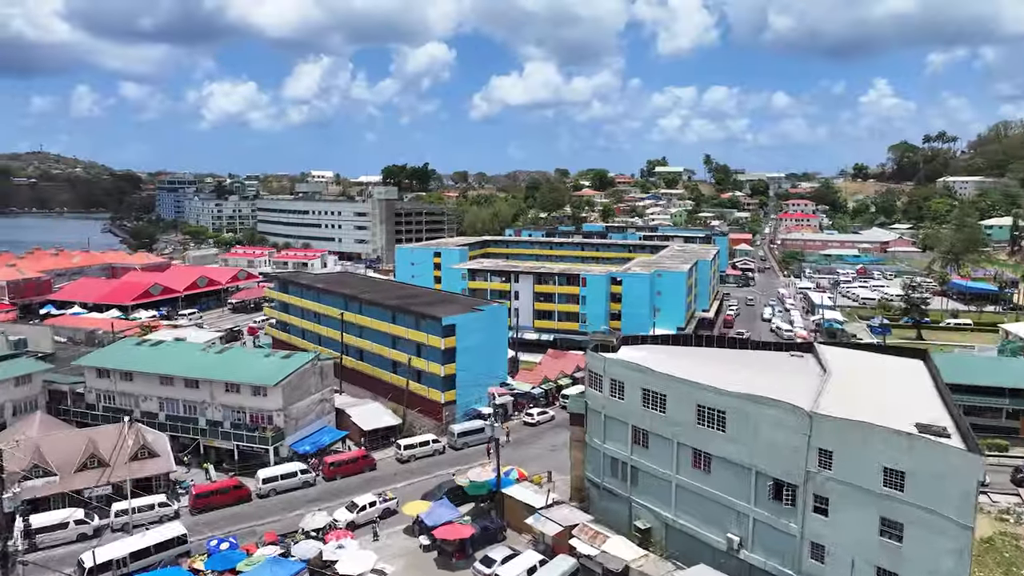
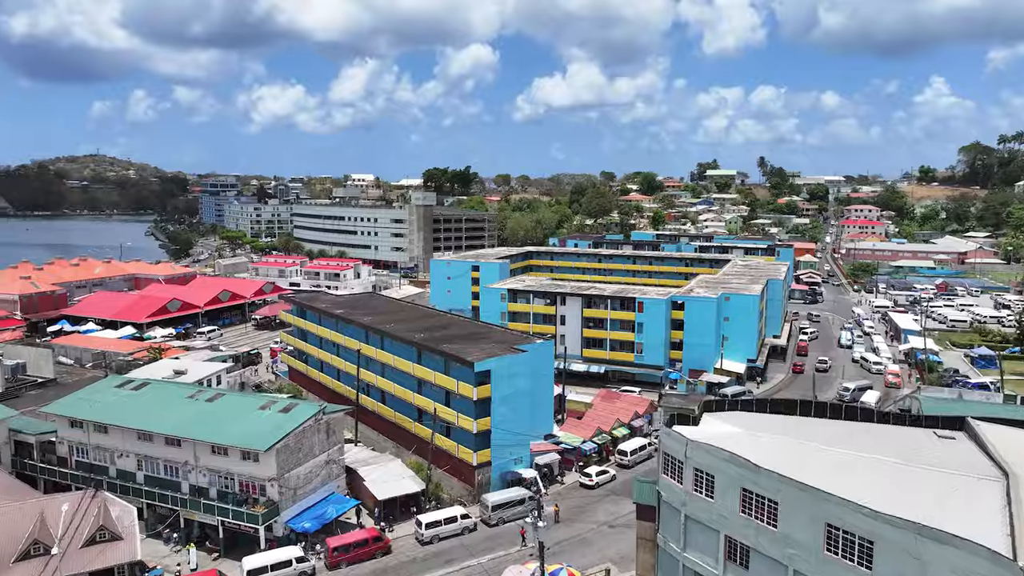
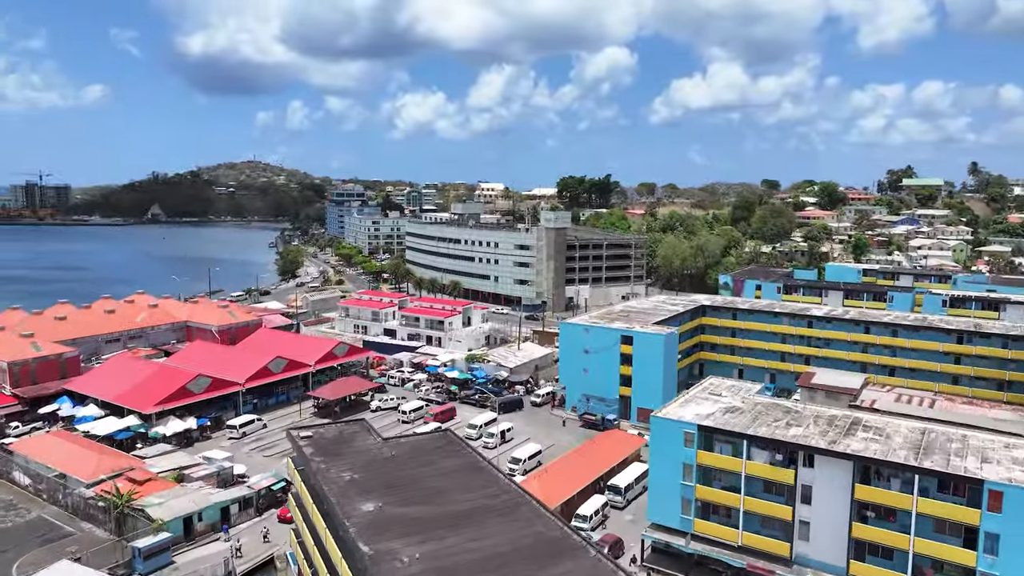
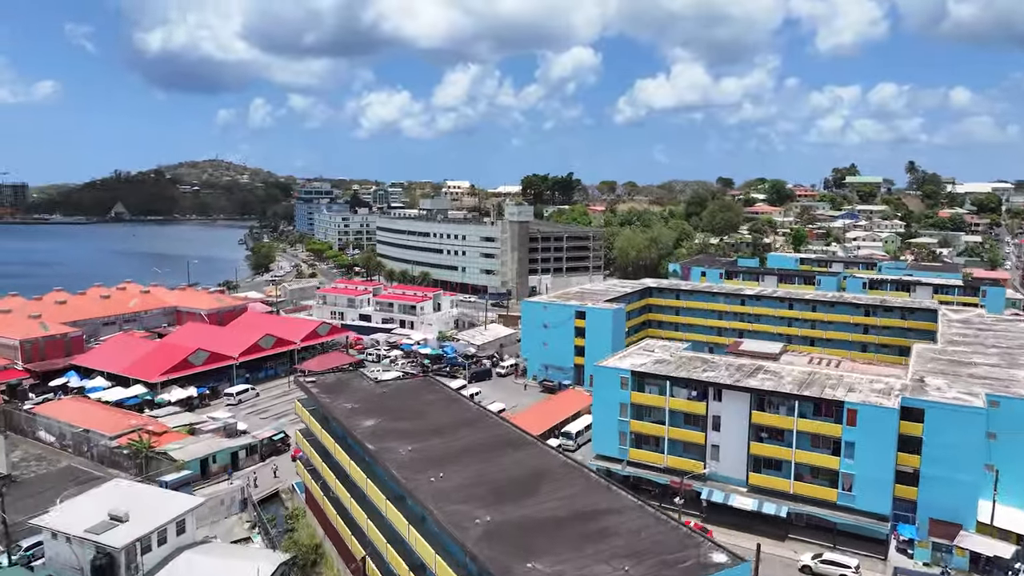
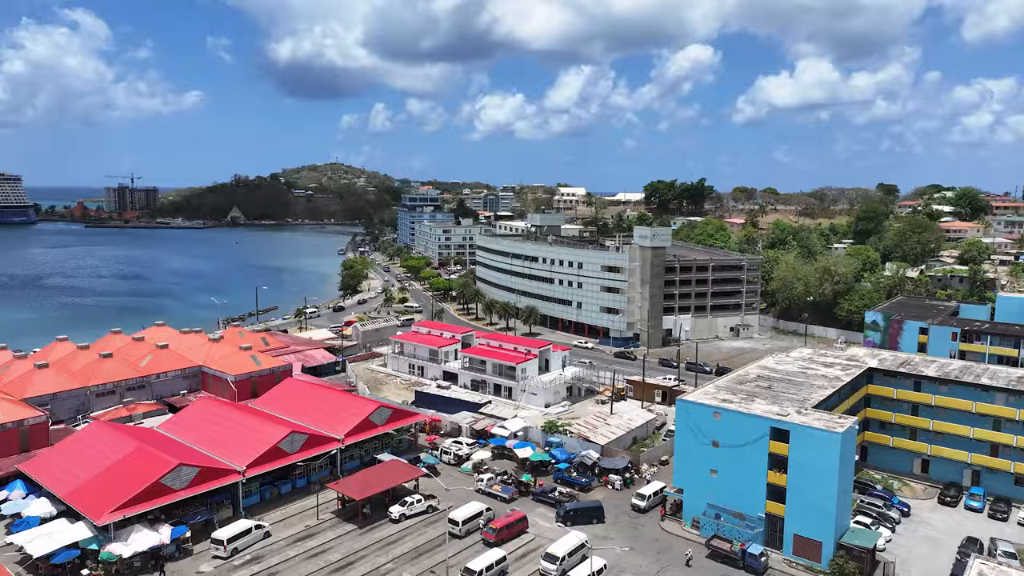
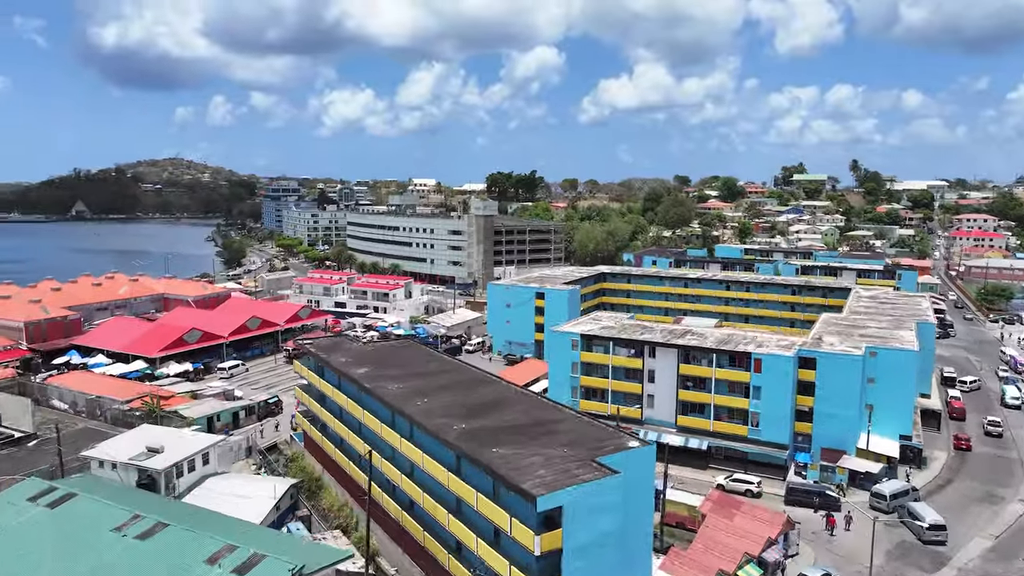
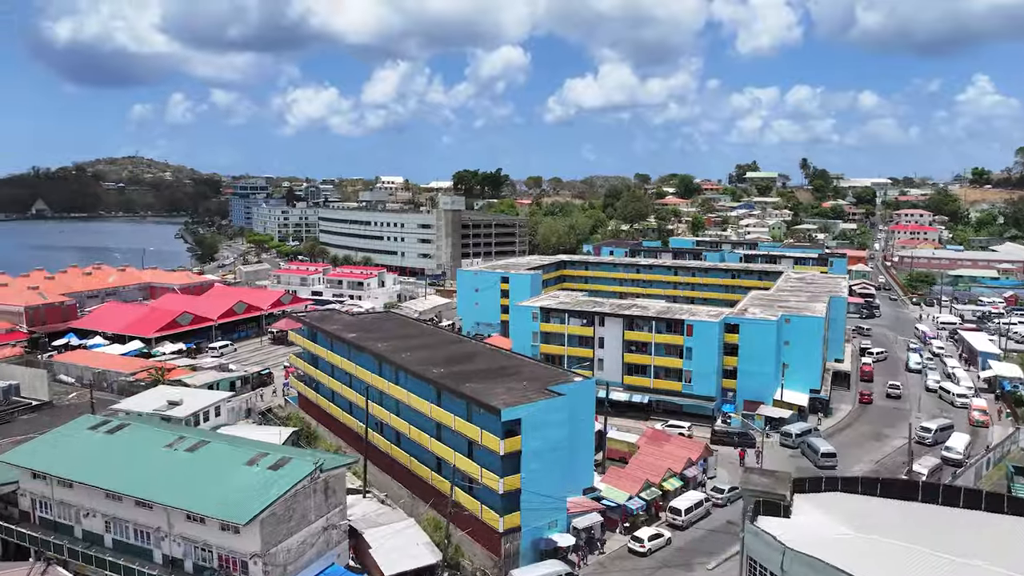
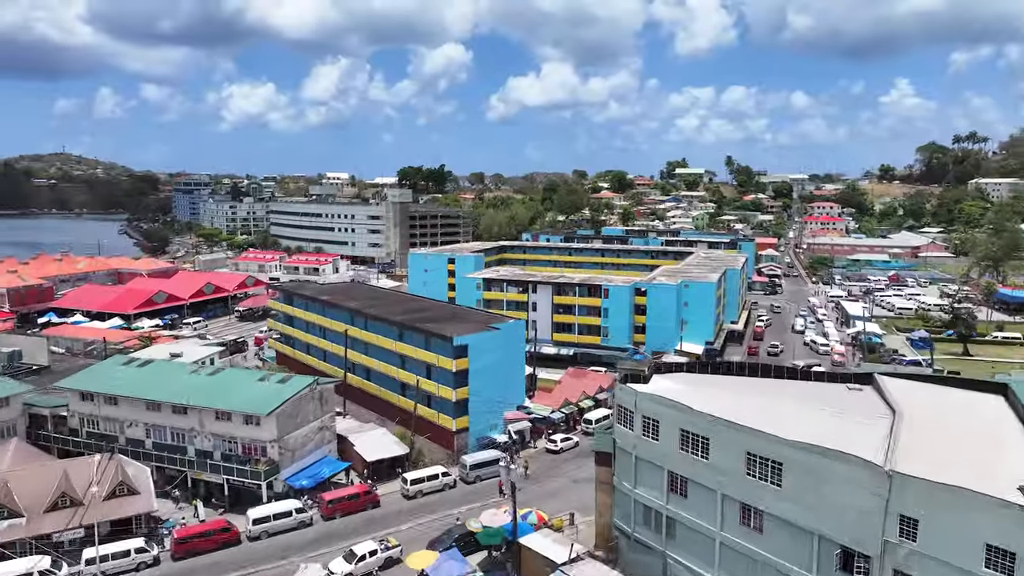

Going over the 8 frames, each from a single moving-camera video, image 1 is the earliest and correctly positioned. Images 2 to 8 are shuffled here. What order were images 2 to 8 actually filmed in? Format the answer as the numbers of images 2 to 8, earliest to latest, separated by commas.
8, 2, 7, 6, 4, 3, 5
